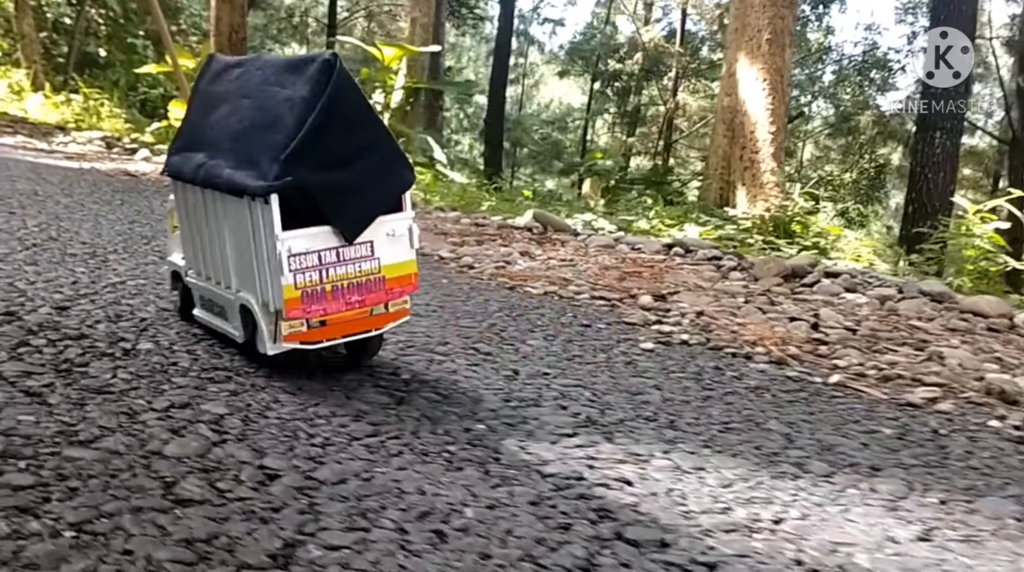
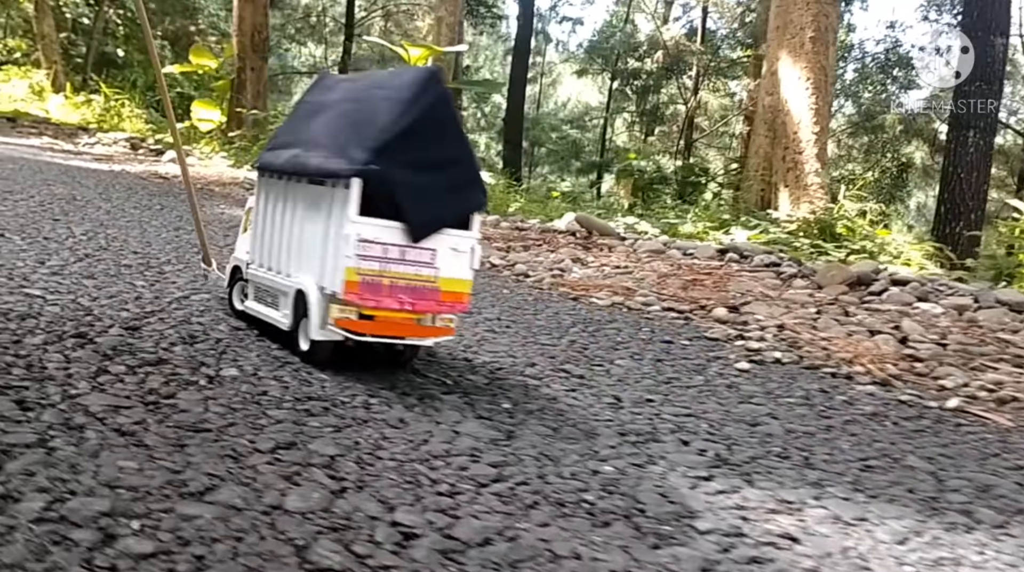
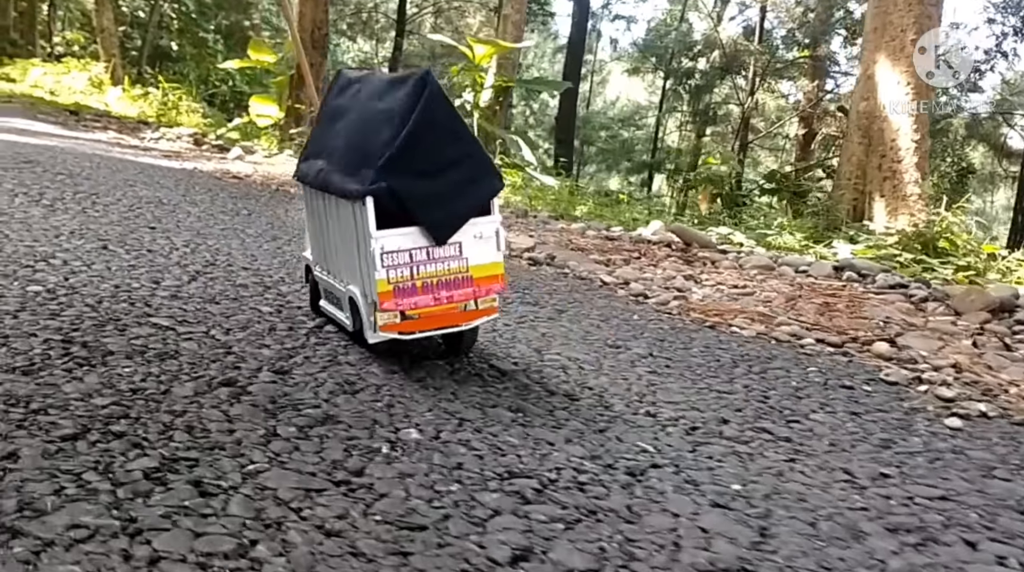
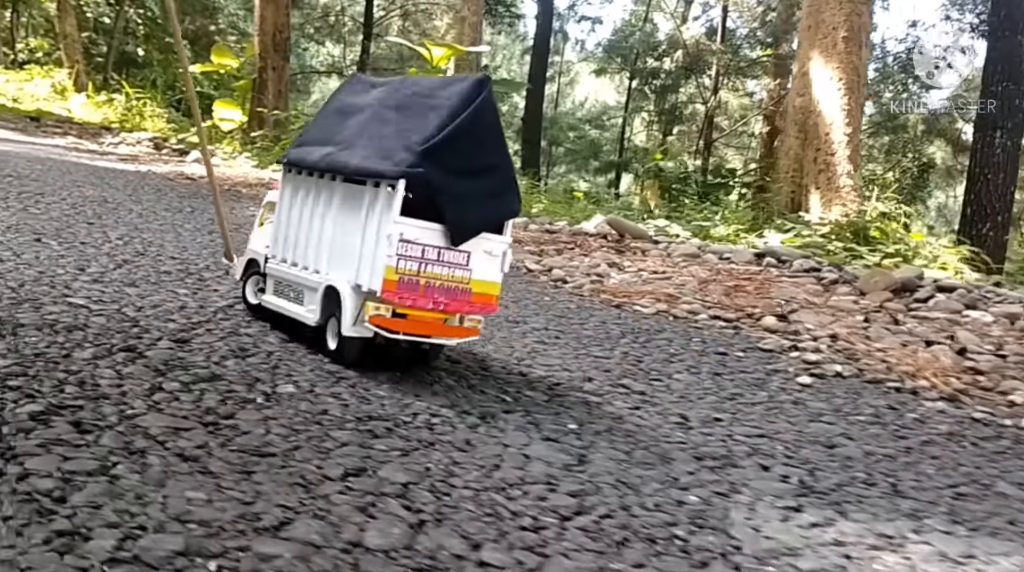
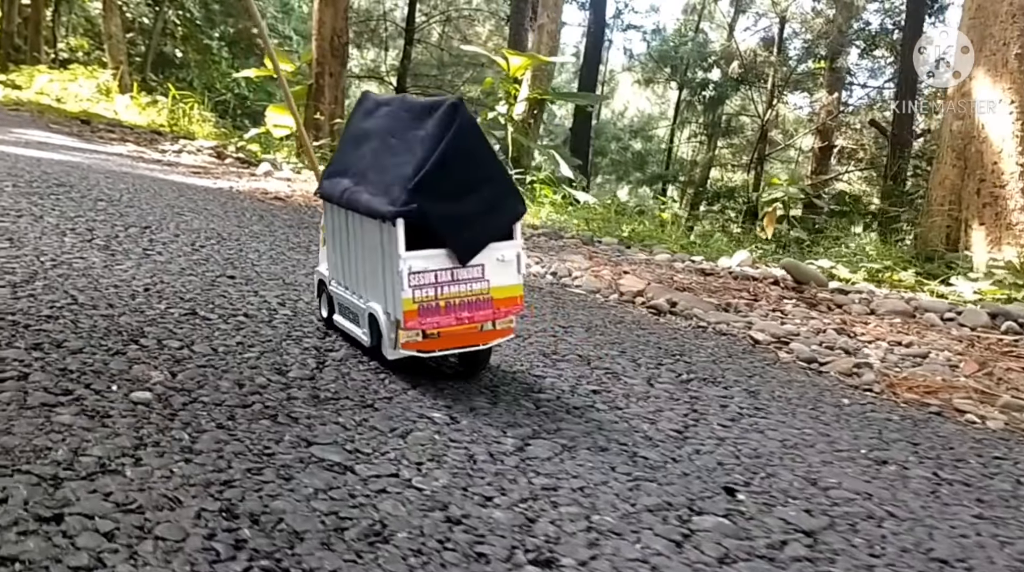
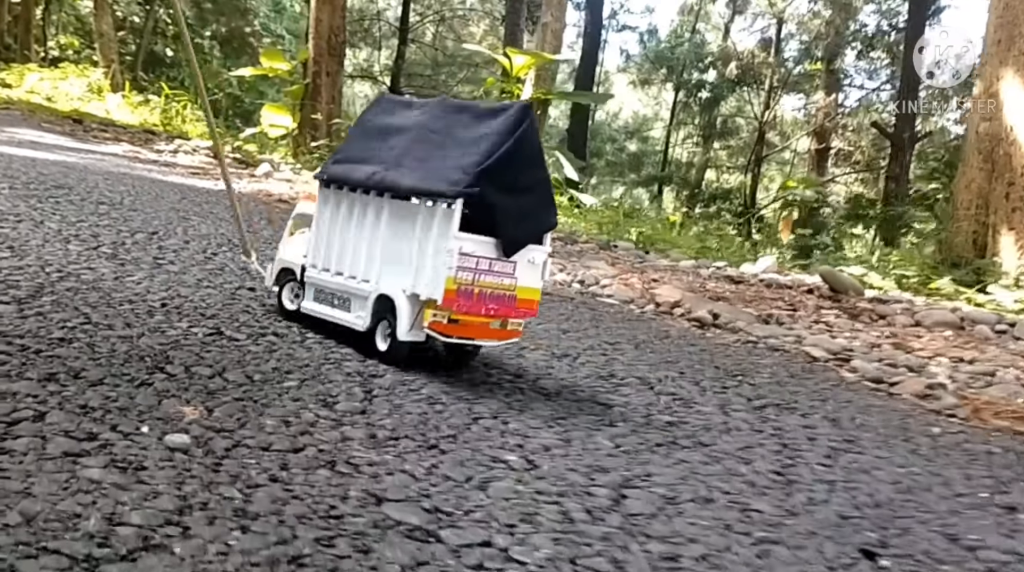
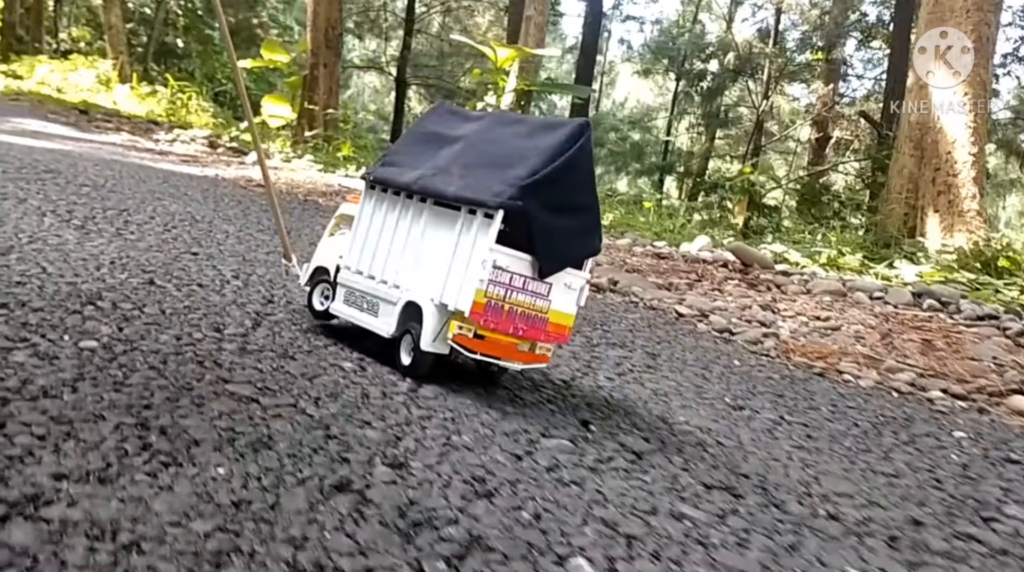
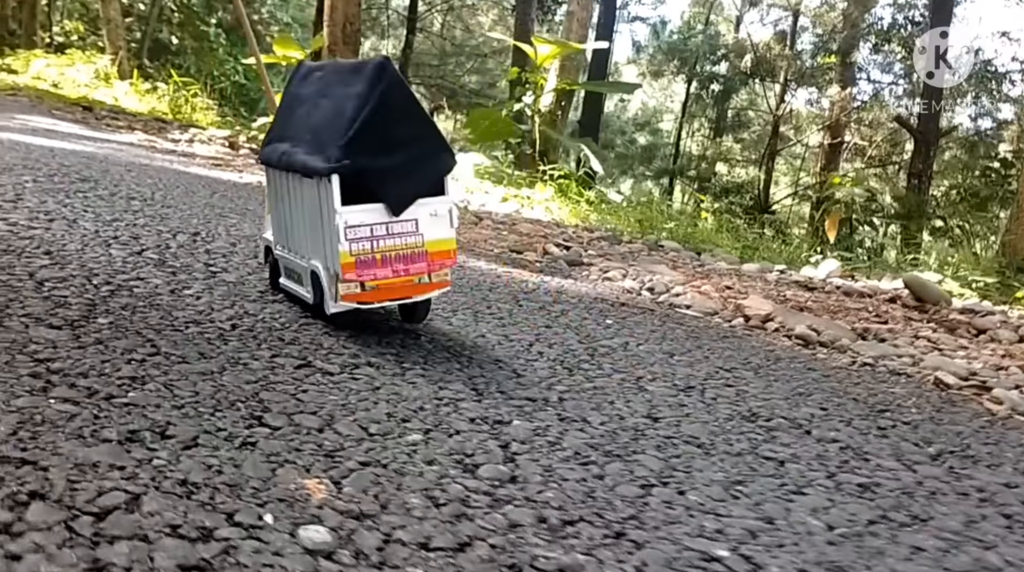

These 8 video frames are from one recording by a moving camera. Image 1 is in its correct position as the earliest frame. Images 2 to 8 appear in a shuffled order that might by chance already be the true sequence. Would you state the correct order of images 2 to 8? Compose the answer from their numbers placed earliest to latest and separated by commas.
2, 4, 3, 7, 5, 6, 8
